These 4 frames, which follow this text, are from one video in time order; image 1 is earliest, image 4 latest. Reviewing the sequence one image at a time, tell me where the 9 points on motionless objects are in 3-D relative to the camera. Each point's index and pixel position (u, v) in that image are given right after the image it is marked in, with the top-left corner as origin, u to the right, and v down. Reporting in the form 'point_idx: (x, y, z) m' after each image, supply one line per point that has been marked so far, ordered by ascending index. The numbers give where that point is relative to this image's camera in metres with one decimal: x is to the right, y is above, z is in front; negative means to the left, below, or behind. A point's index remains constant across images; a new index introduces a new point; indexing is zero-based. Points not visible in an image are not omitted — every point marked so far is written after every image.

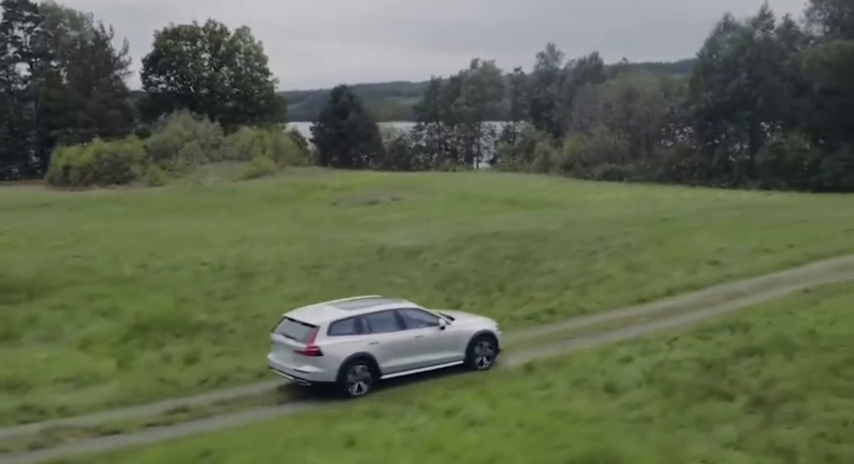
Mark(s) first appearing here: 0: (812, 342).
0: (+9.2, -2.6, +16.9) m
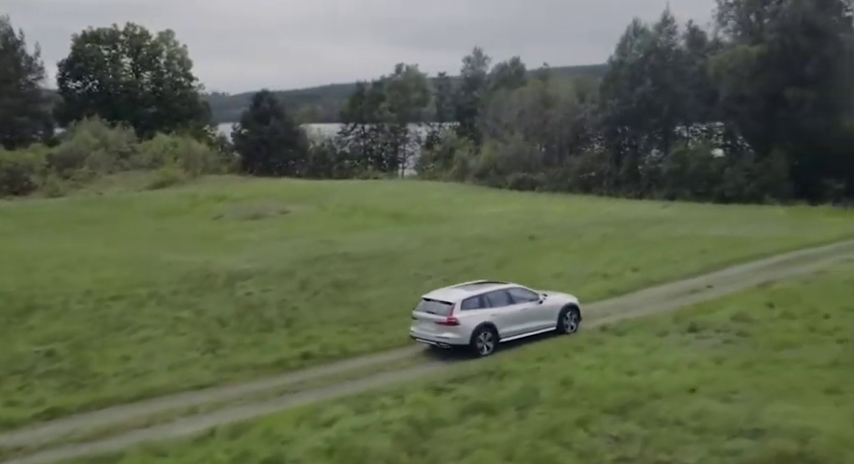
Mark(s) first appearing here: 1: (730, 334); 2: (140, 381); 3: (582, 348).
0: (+2.8, -3.5, +15.2) m
1: (+8.1, -2.7, +19.0) m
2: (-6.8, -3.5, +16.8) m
3: (+3.9, -2.9, +17.9) m
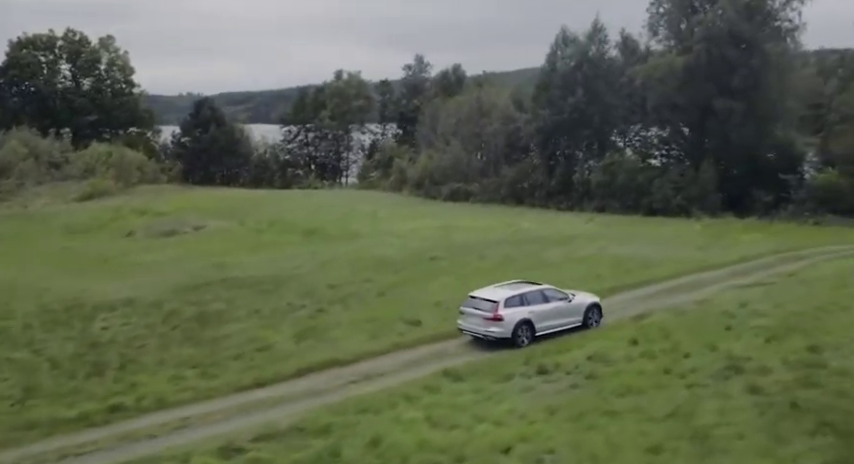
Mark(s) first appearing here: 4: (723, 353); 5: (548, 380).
0: (-1.4, -4.5, +14.0) m
1: (+3.9, -3.6, +17.9) m
2: (-11.0, -4.6, +15.4) m
3: (-0.3, -3.9, +16.7) m
4: (+7.8, -3.2, +18.6) m
5: (+3.0, -3.7, +17.8) m
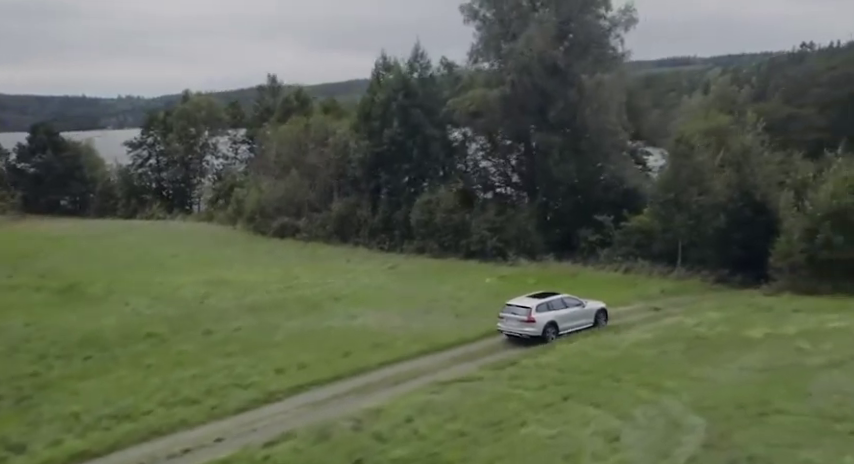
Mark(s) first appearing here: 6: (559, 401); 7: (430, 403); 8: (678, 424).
0: (-11.4, -7.3, +9.8) m
1: (-6.3, -6.4, +13.9) m
2: (-21.0, -7.5, +10.7) m
3: (-10.4, -6.7, +12.6) m
4: (-2.4, -5.9, +14.9) m
5: (-7.2, -6.5, +13.8) m
6: (+3.6, -4.7, +19.6) m
7: (+0.1, -4.8, +19.8) m
8: (+6.3, -4.8, +17.9) m
